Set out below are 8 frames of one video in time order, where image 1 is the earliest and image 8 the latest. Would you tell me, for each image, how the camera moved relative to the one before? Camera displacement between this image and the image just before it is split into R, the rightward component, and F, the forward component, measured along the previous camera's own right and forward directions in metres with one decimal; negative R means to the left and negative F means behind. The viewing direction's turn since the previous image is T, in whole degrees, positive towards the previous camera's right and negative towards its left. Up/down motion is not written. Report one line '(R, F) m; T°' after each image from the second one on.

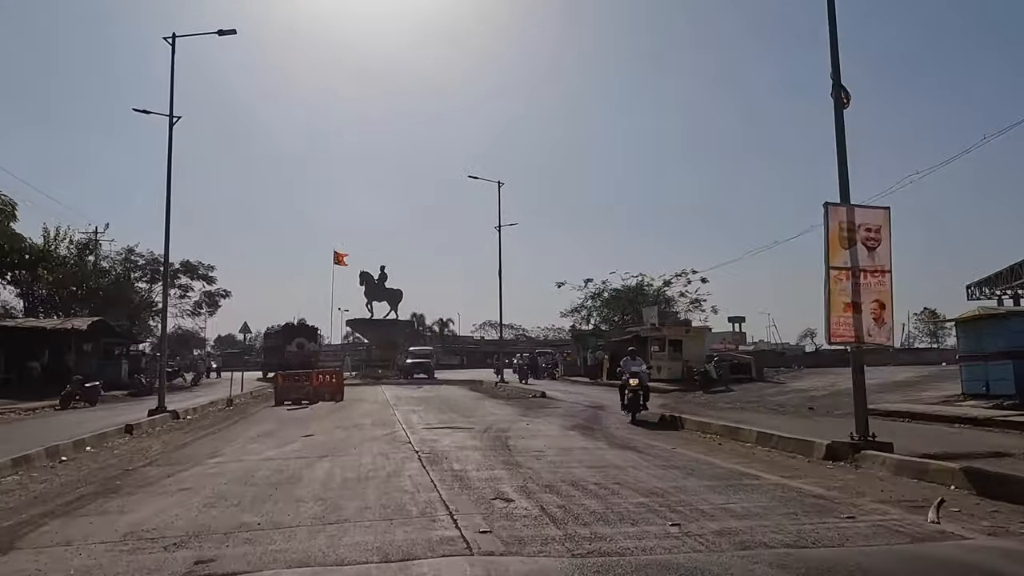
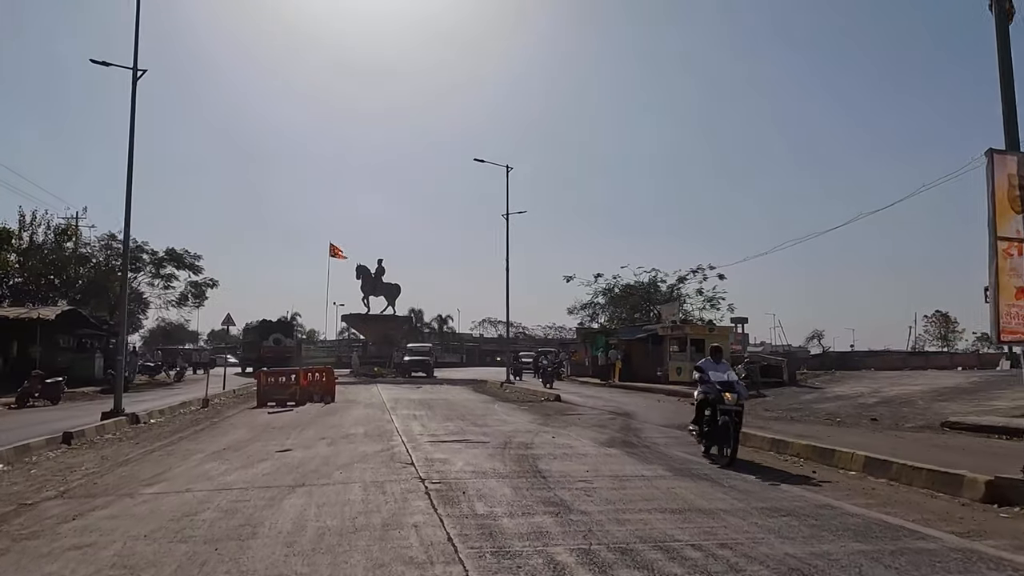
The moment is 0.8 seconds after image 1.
(-0.6, +3.4) m; 0°
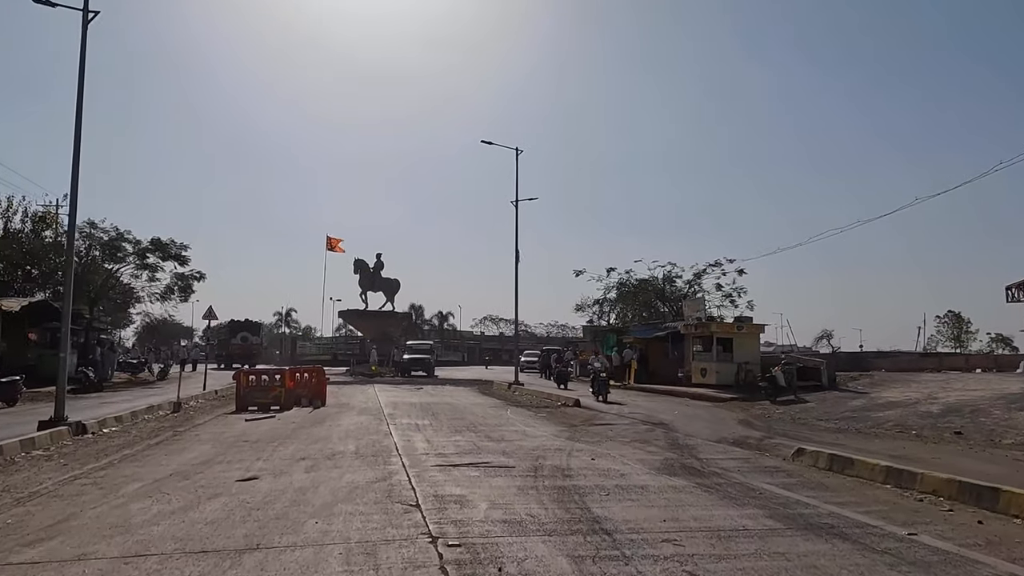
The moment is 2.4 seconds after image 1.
(-0.5, +3.3) m; 0°
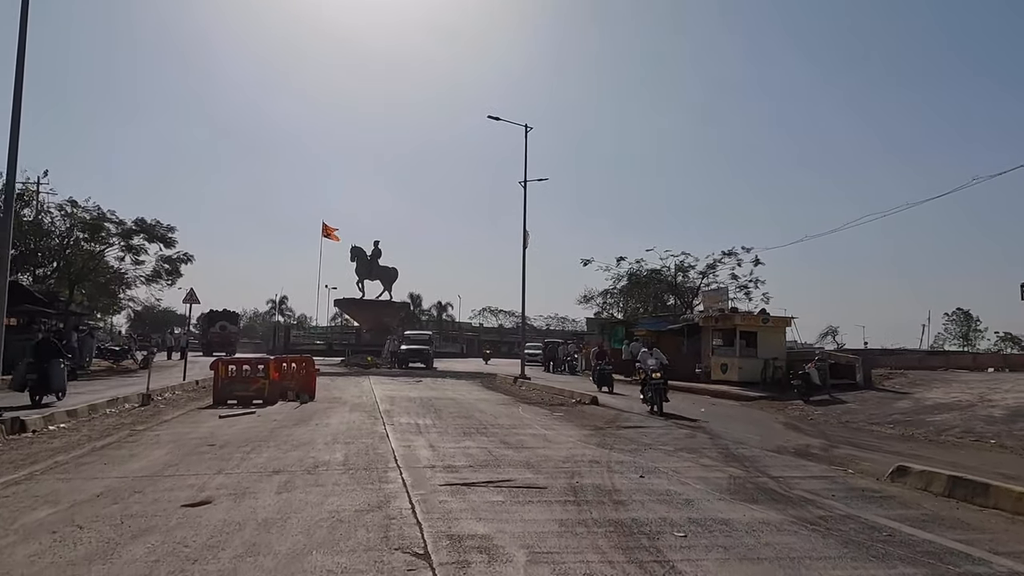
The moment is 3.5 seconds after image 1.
(-0.4, +2.6) m; 0°
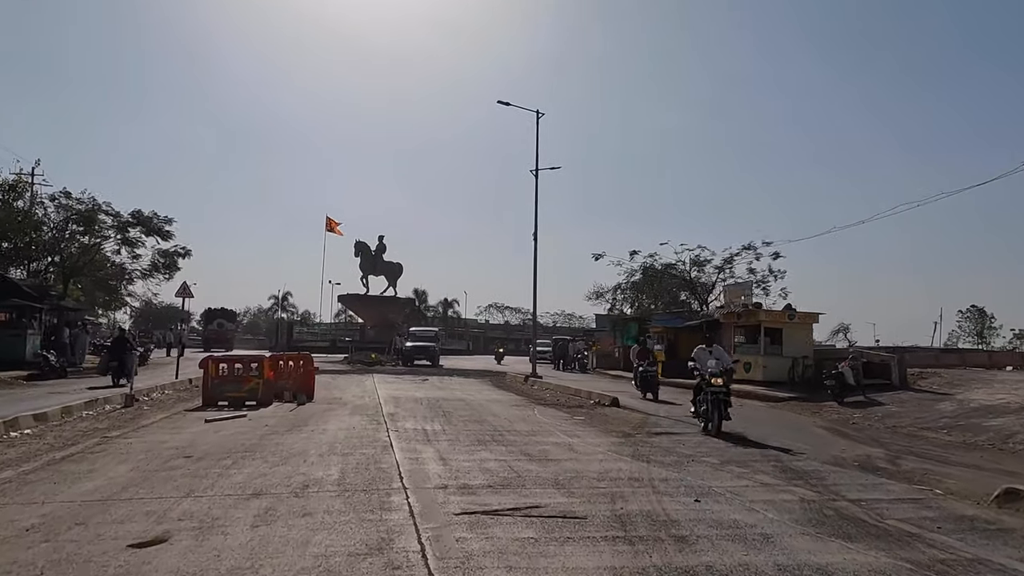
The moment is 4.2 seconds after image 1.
(-0.3, +1.7) m; 0°
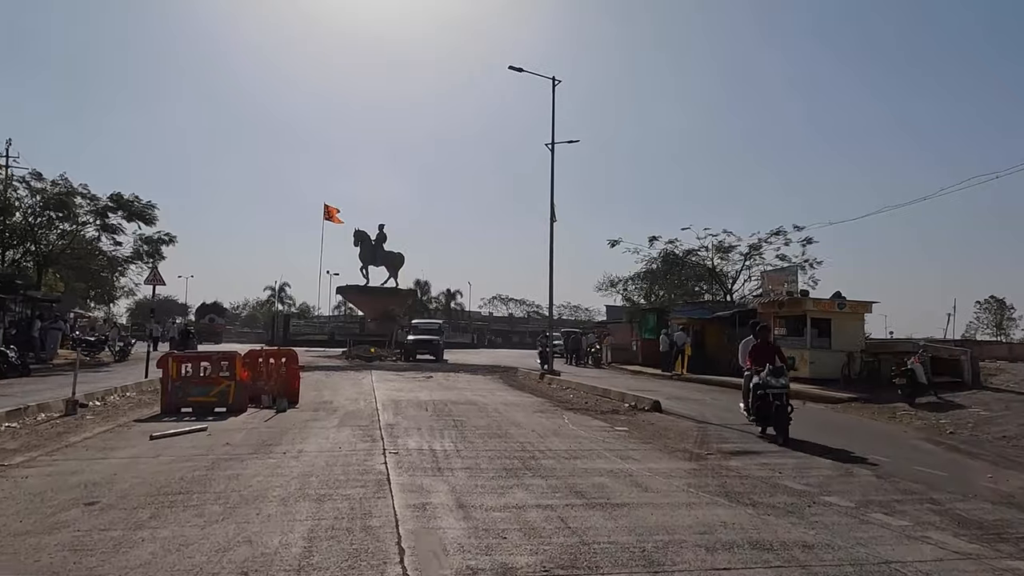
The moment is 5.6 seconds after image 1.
(-0.5, +3.5) m; 0°
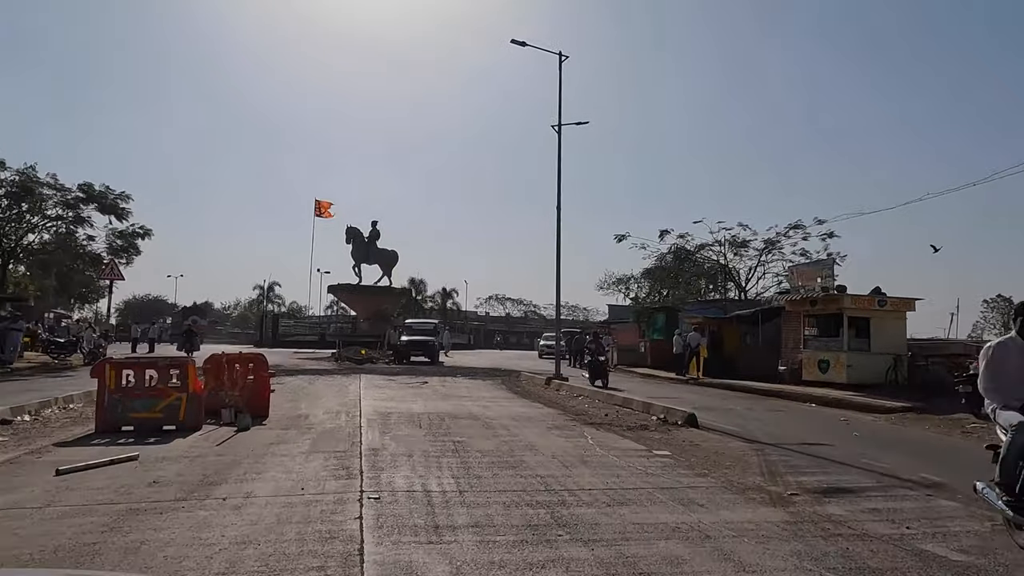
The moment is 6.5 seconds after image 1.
(-0.3, +2.8) m; 0°
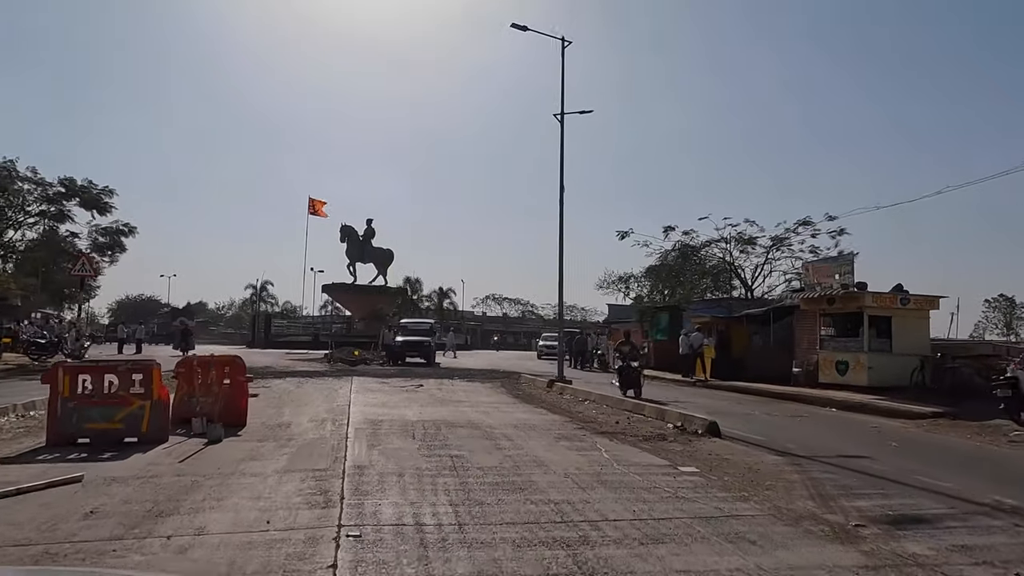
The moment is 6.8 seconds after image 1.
(-0.1, +1.5) m; 0°
